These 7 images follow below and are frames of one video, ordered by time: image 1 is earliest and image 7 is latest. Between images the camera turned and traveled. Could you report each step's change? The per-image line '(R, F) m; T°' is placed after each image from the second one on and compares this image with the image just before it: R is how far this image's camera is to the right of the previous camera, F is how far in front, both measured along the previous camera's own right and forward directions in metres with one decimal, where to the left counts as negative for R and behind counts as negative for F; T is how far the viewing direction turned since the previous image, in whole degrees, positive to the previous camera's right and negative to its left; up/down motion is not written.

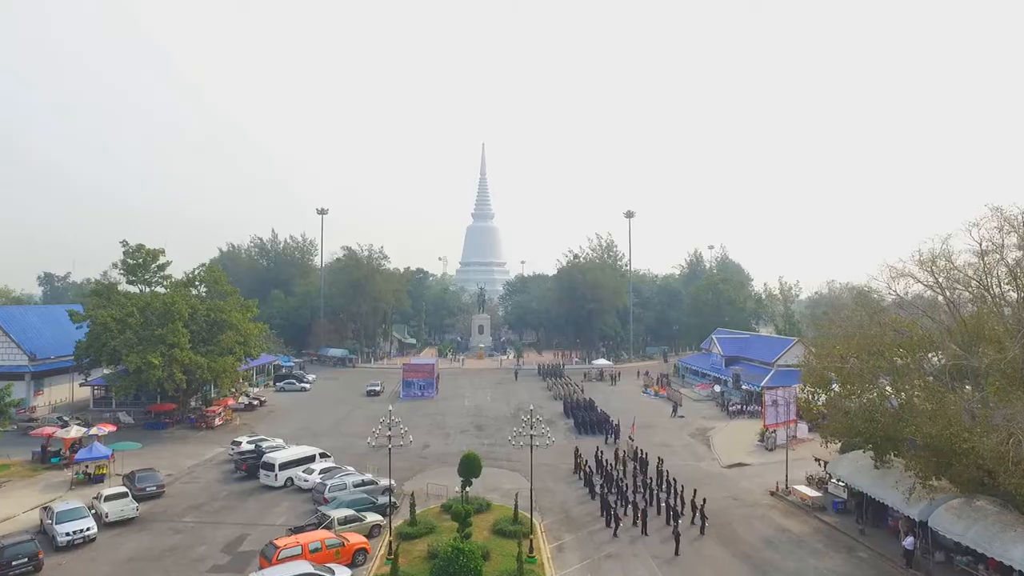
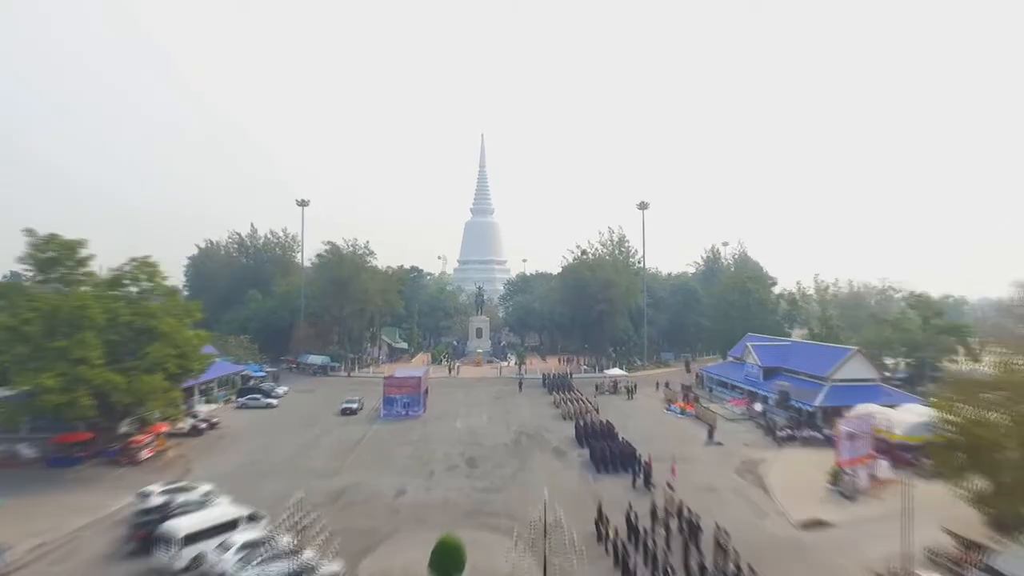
(0.0, +7.6) m; 0°
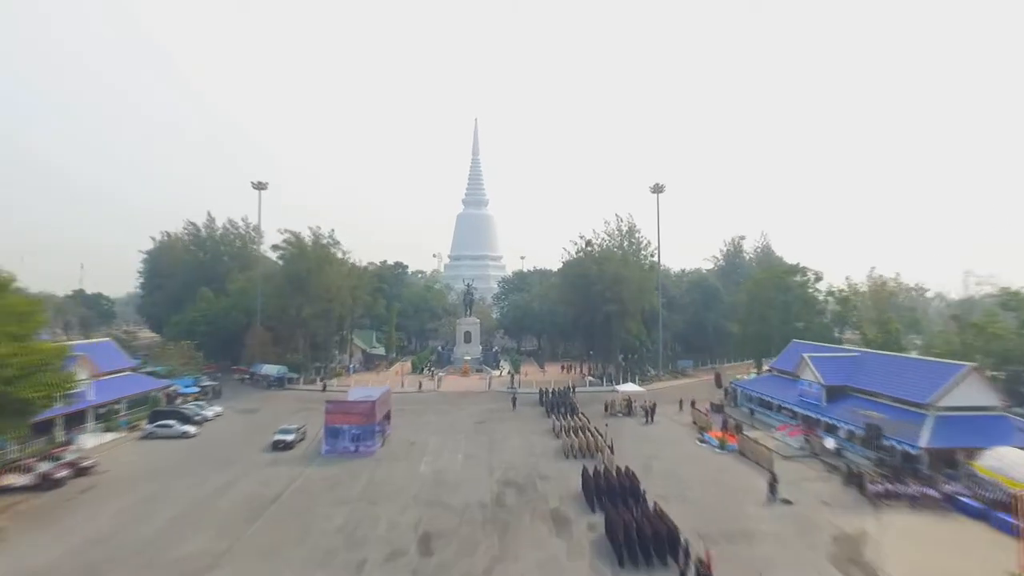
(+0.6, +10.5) m; 0°
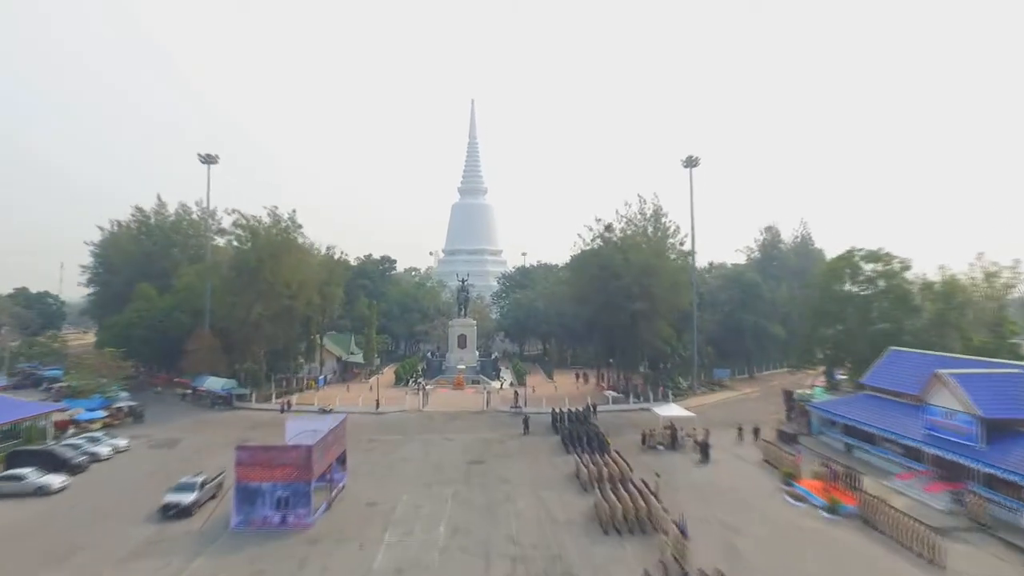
(-0.2, +11.0) m; 0°
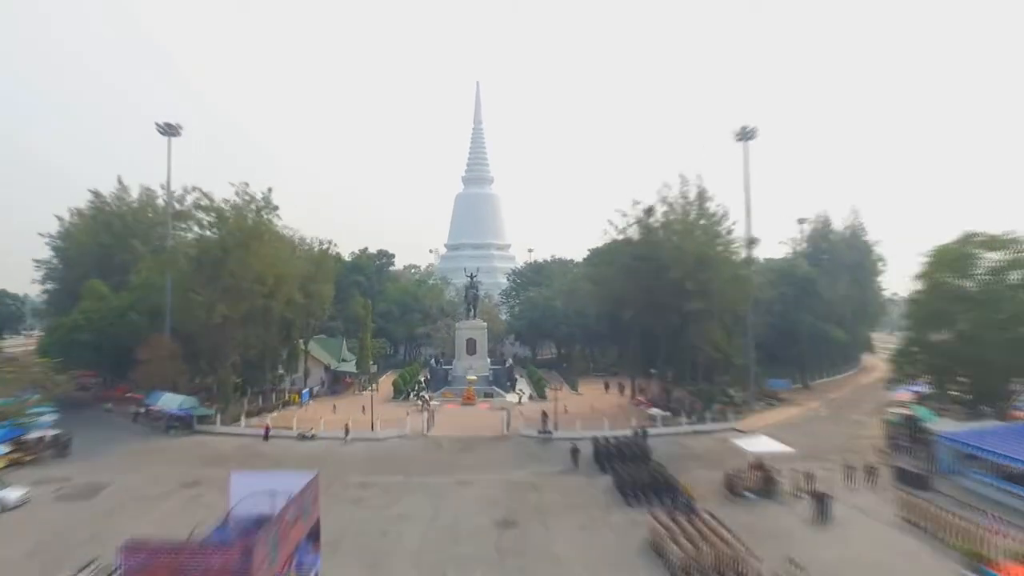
(-1.2, +8.5) m; 0°
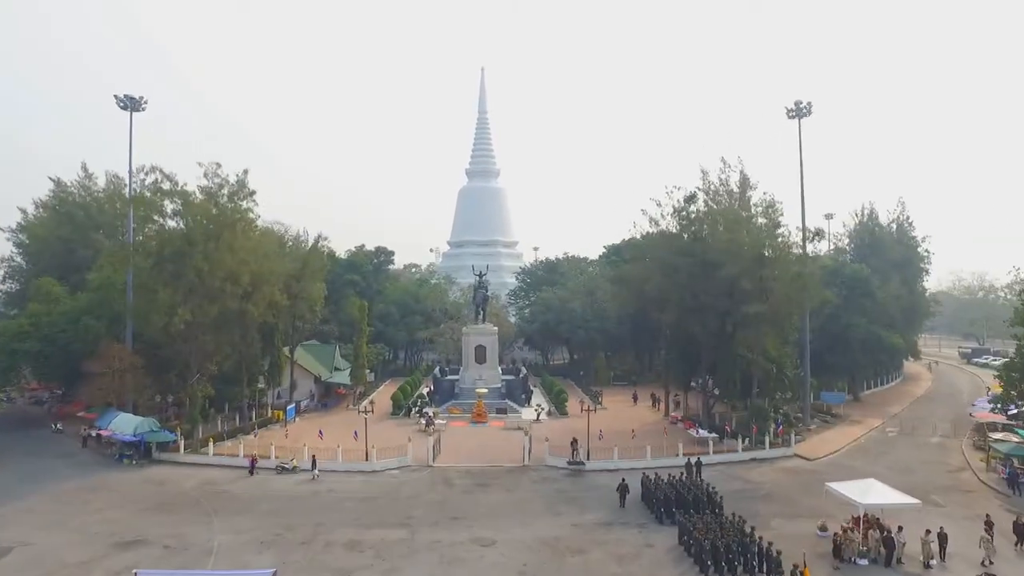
(-0.9, +6.1) m; 0°
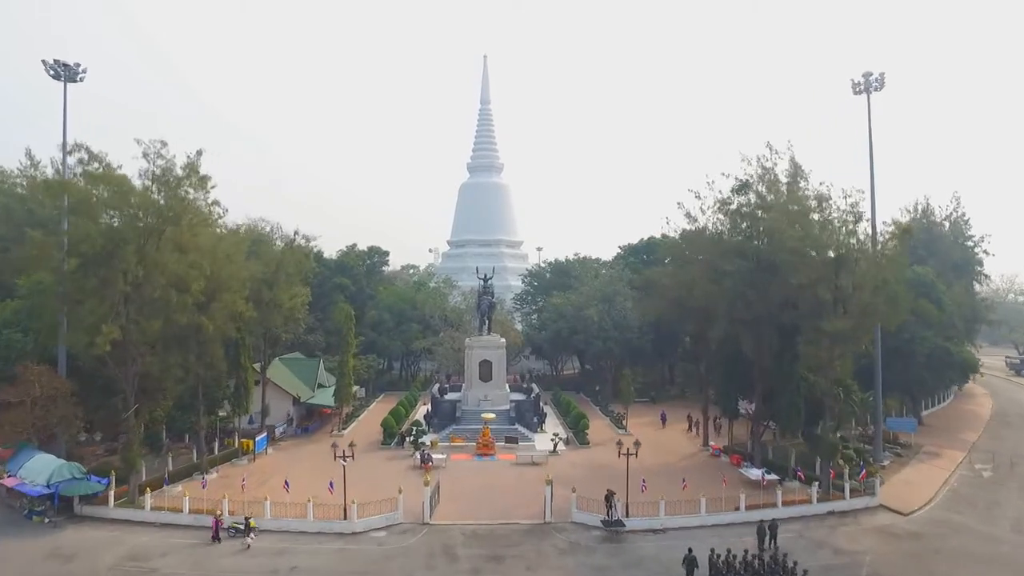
(-0.6, +6.4) m; 0°
